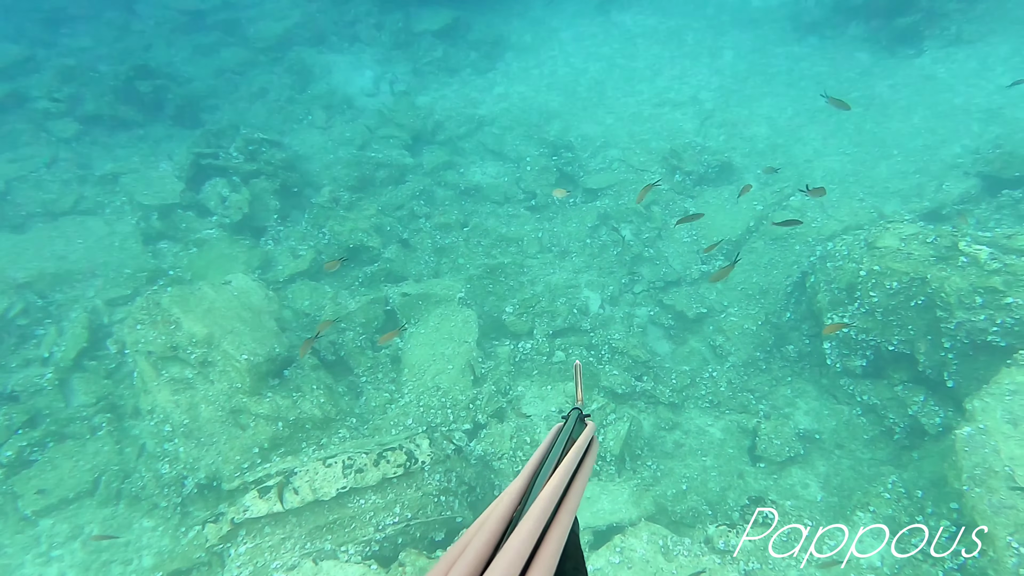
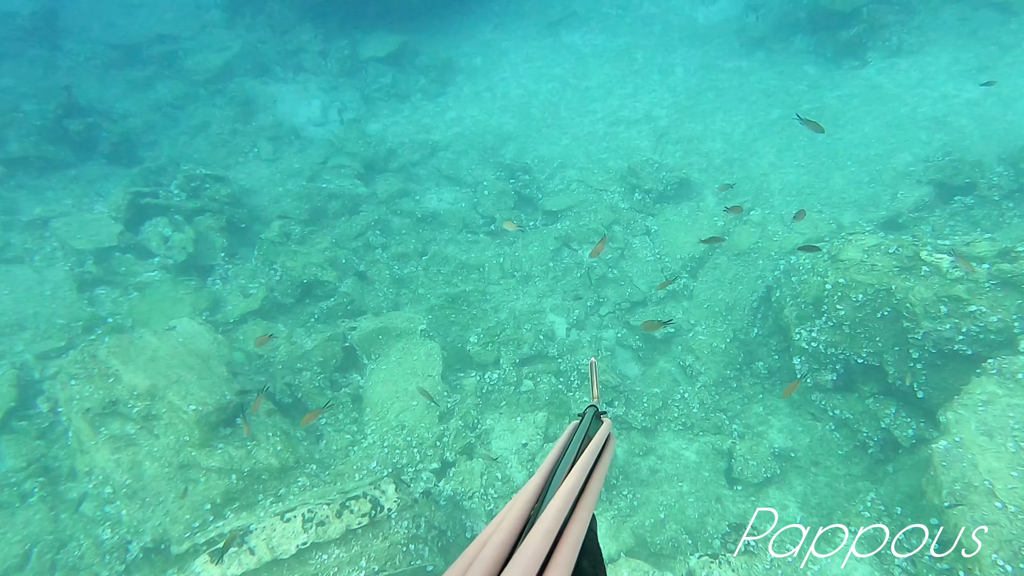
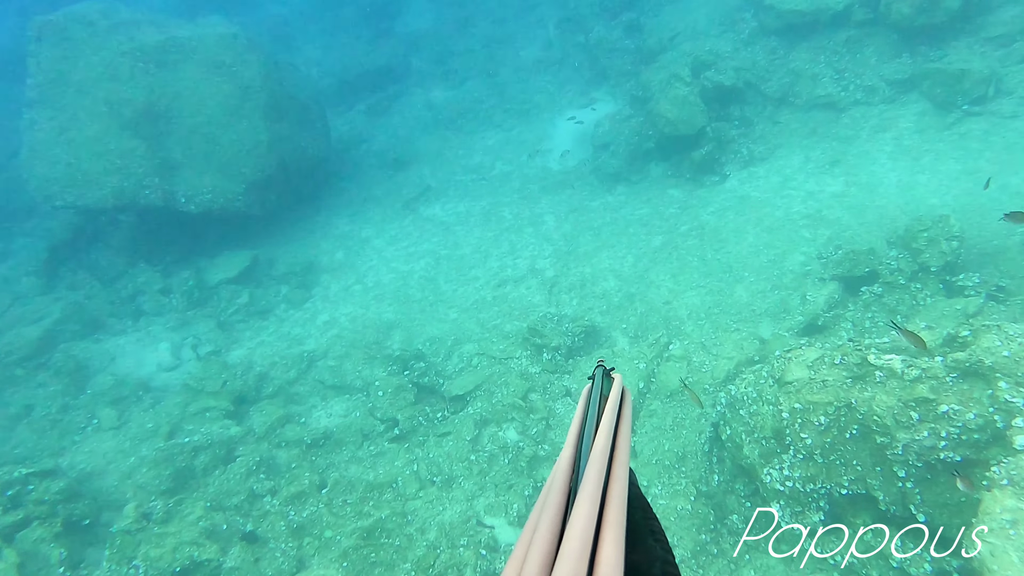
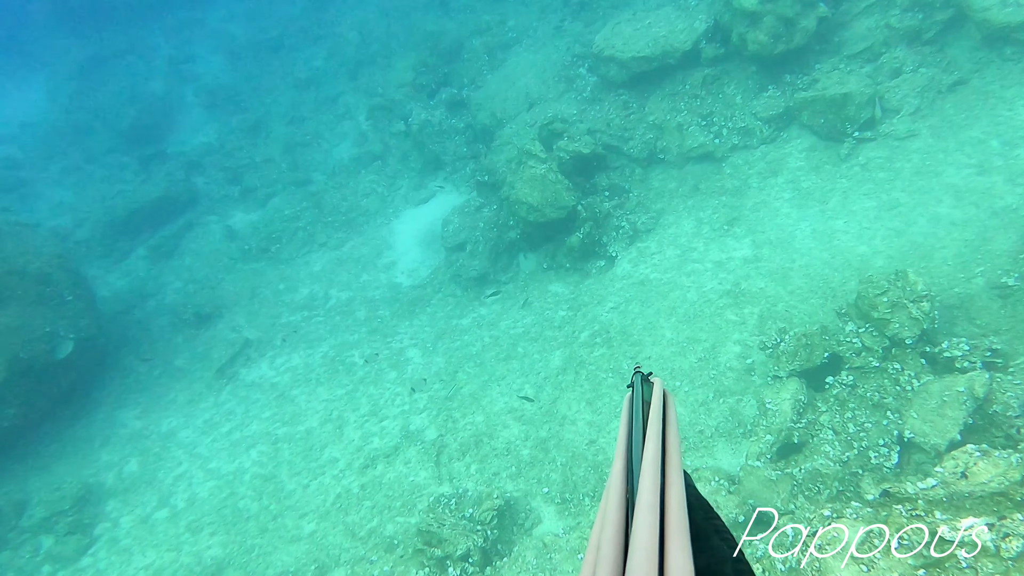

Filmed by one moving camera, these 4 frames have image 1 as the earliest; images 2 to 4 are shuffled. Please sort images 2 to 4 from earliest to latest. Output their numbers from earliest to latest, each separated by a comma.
2, 3, 4
